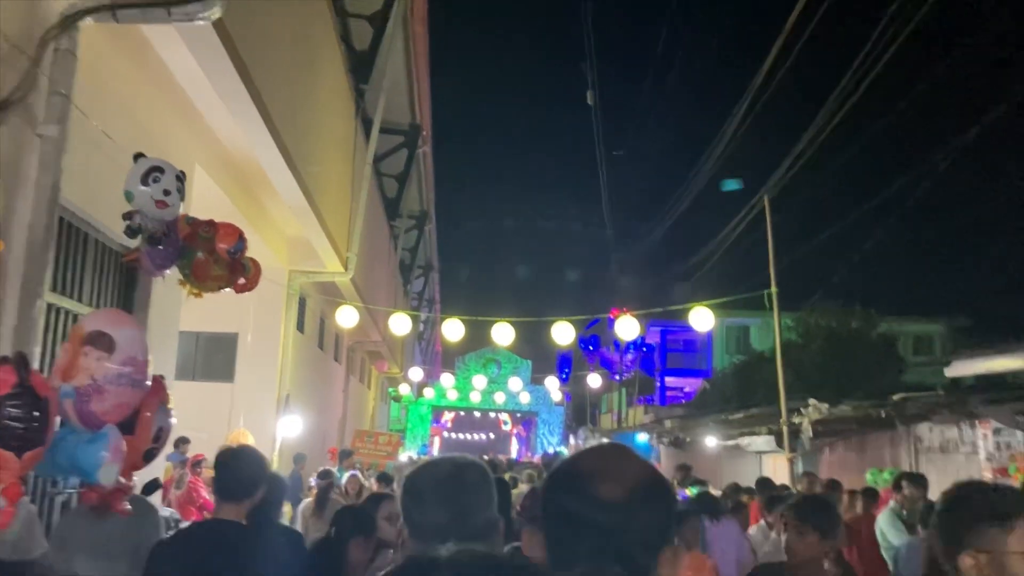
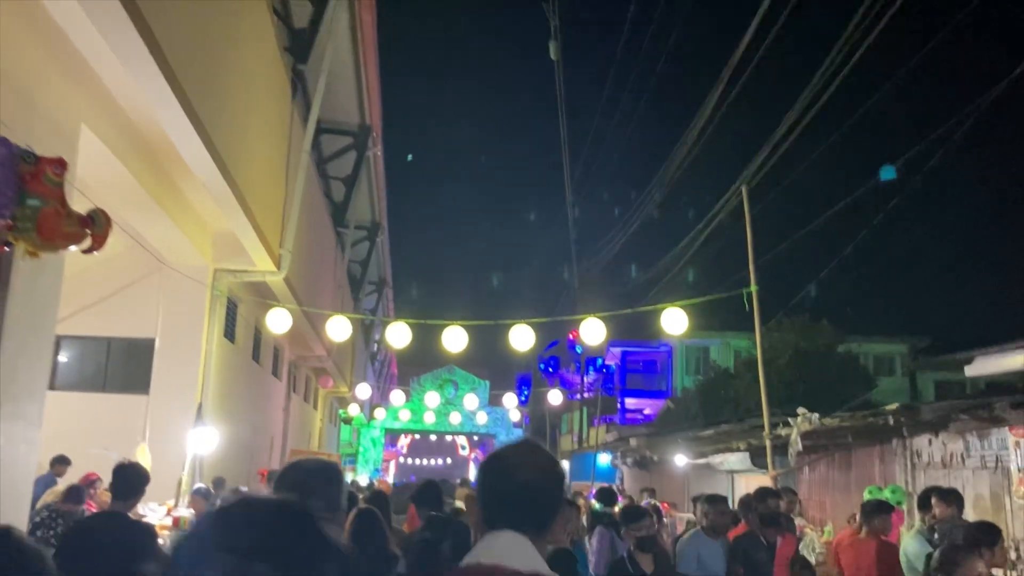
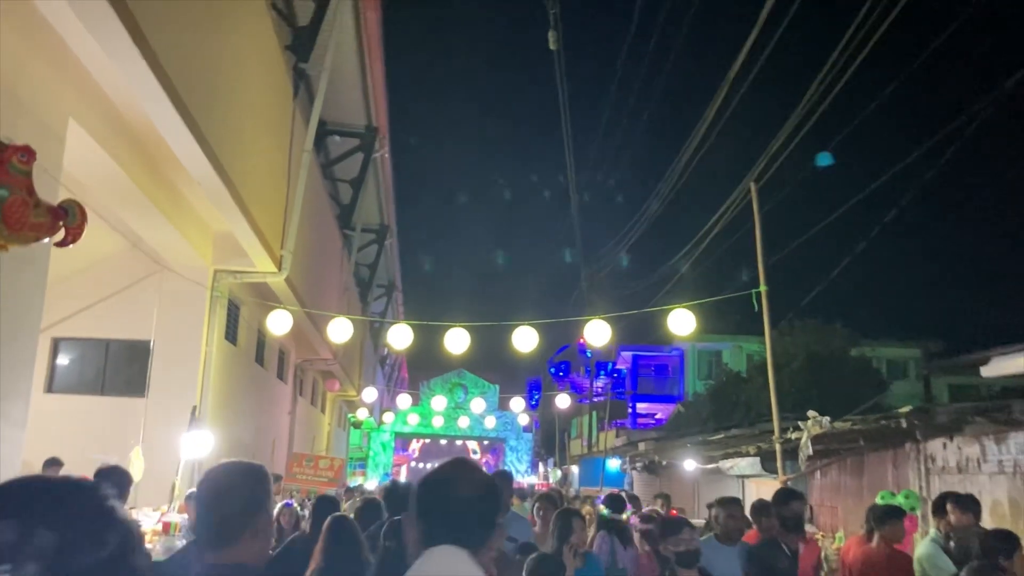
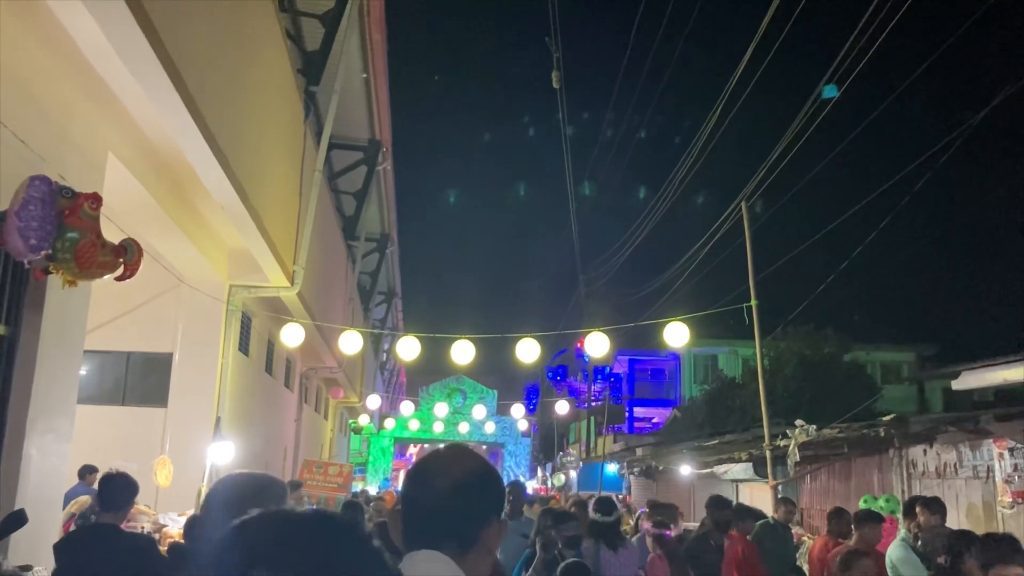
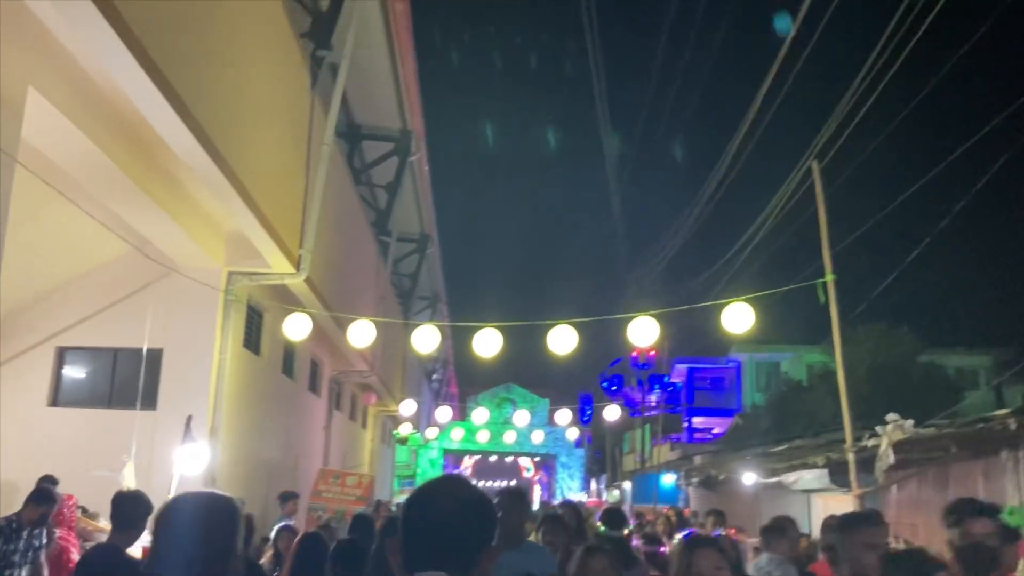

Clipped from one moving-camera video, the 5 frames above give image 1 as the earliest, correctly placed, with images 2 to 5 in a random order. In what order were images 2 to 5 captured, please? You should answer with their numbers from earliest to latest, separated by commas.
4, 2, 3, 5
